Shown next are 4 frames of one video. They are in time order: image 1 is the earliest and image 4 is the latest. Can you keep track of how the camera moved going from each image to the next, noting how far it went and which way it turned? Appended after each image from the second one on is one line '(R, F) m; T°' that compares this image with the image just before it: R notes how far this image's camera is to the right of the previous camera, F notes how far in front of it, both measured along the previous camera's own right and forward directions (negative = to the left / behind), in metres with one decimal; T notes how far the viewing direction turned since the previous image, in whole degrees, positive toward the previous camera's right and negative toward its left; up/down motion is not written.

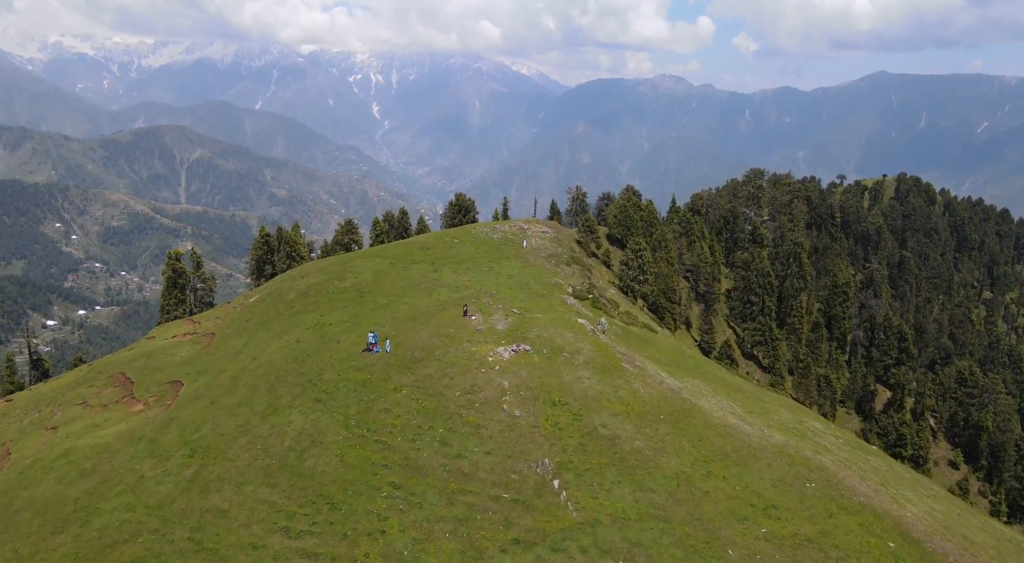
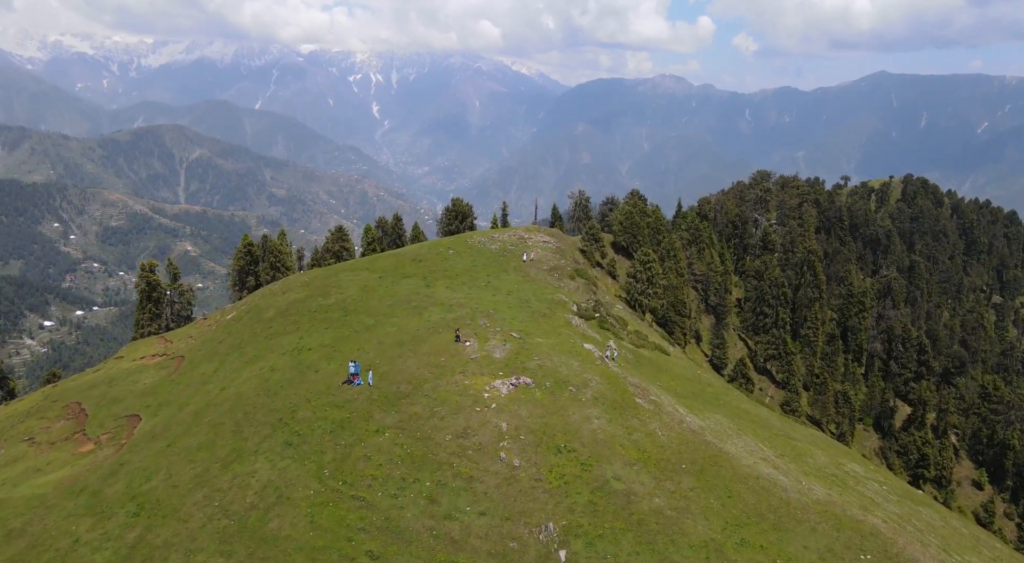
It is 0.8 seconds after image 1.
(+0.1, +9.2) m; 0°
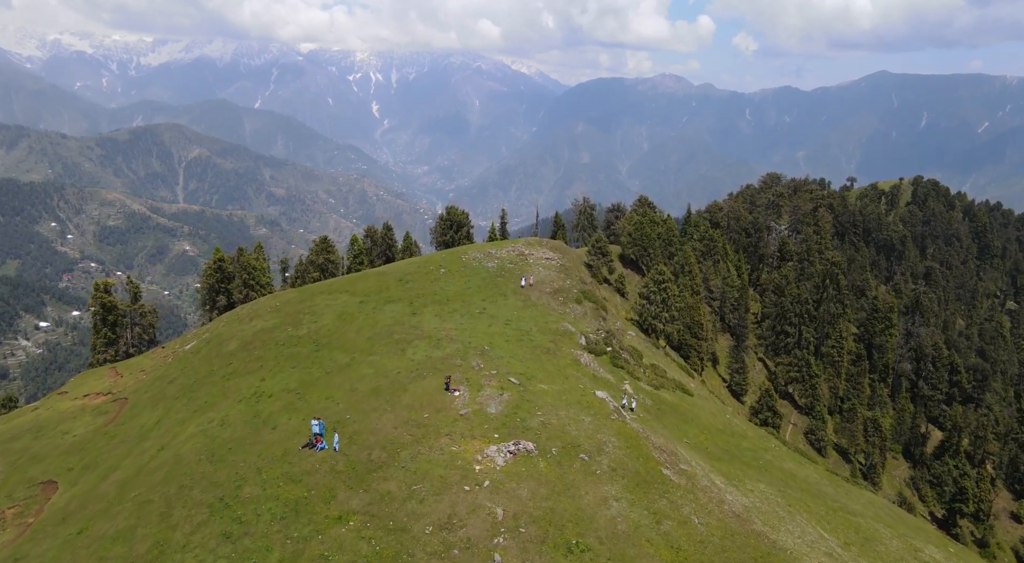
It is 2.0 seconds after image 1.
(+0.1, +13.2) m; 0°
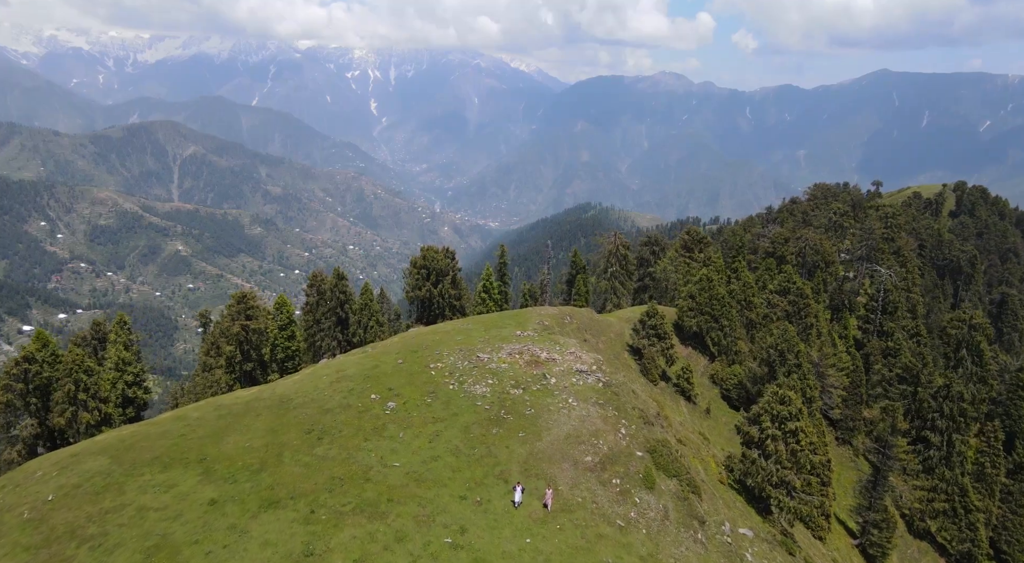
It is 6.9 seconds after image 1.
(-0.7, +49.3) m; 0°
